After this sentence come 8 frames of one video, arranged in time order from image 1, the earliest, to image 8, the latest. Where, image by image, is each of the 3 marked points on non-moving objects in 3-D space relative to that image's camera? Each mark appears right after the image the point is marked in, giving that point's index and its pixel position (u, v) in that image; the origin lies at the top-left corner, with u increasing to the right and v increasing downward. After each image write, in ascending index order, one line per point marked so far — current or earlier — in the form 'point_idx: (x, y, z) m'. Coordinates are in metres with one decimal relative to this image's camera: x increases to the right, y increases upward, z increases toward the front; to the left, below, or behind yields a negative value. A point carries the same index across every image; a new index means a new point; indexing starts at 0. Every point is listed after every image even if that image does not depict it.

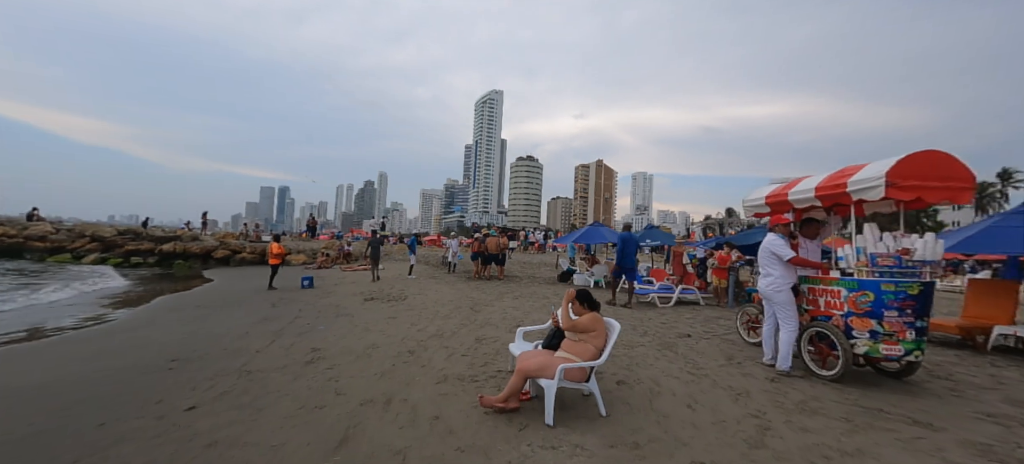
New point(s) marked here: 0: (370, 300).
0: (-4.3, -2.1, +10.8) m
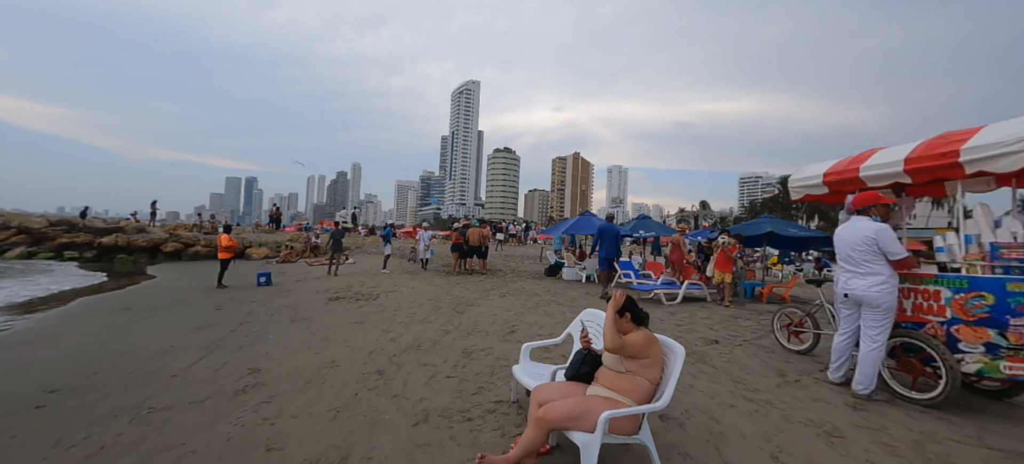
0: (-4.7, -1.8, +9.3) m
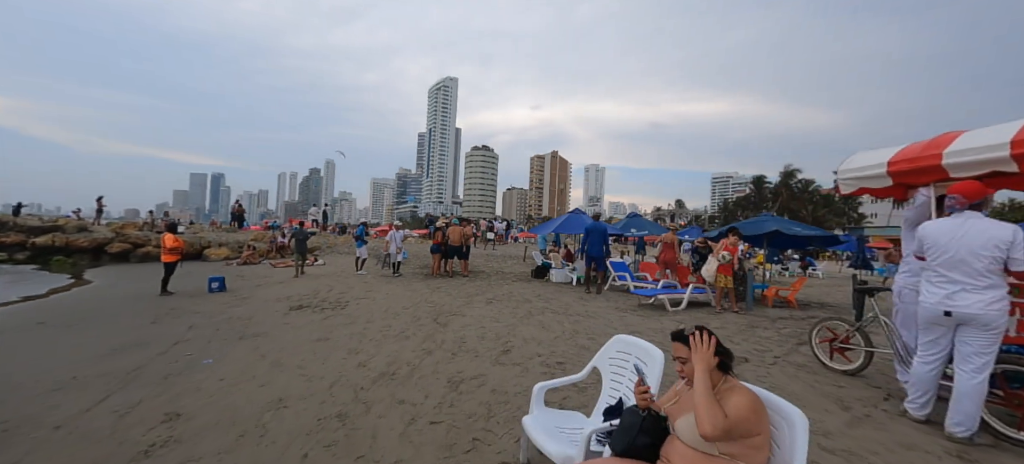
0: (-4.9, -1.8, +8.2) m
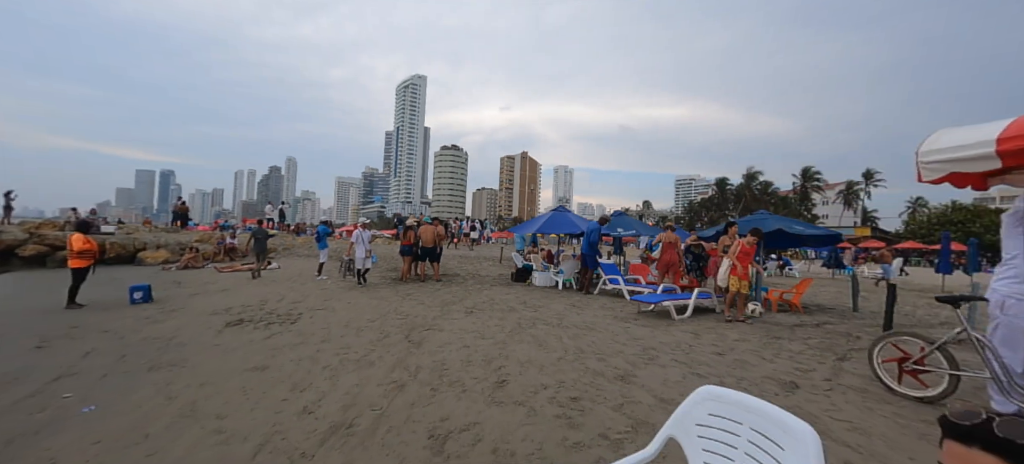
0: (-5.2, -1.8, +6.7) m
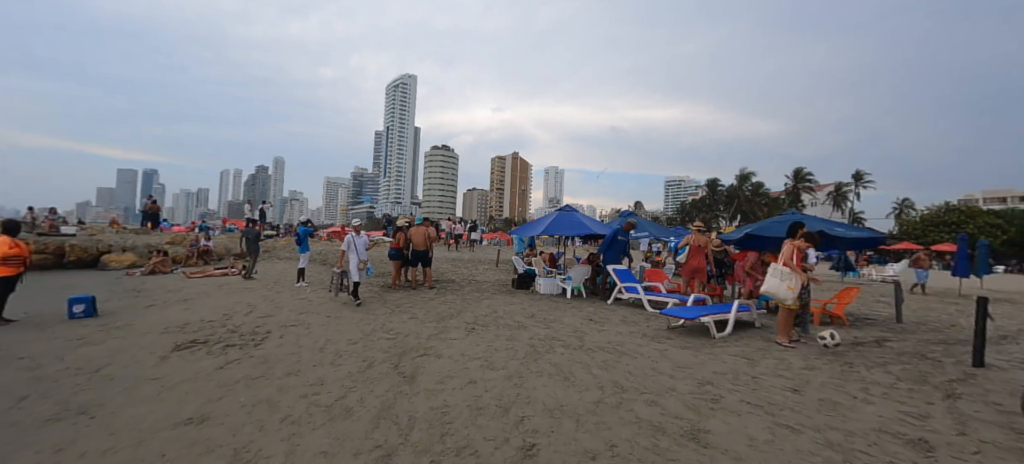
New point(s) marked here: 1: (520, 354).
0: (-5.1, -1.8, +5.5) m
1: (+0.1, -1.6, +4.7) m
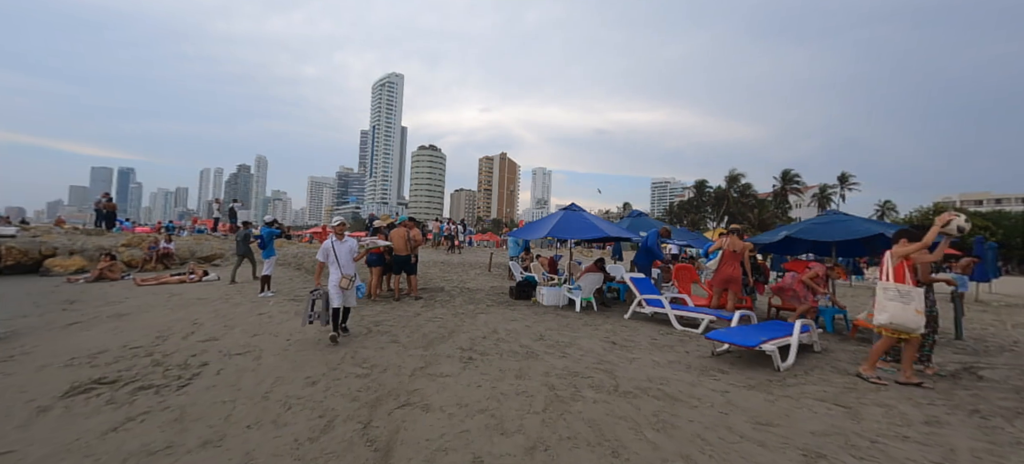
0: (-4.9, -1.9, +4.1) m
1: (+0.2, -1.7, +3.5) m
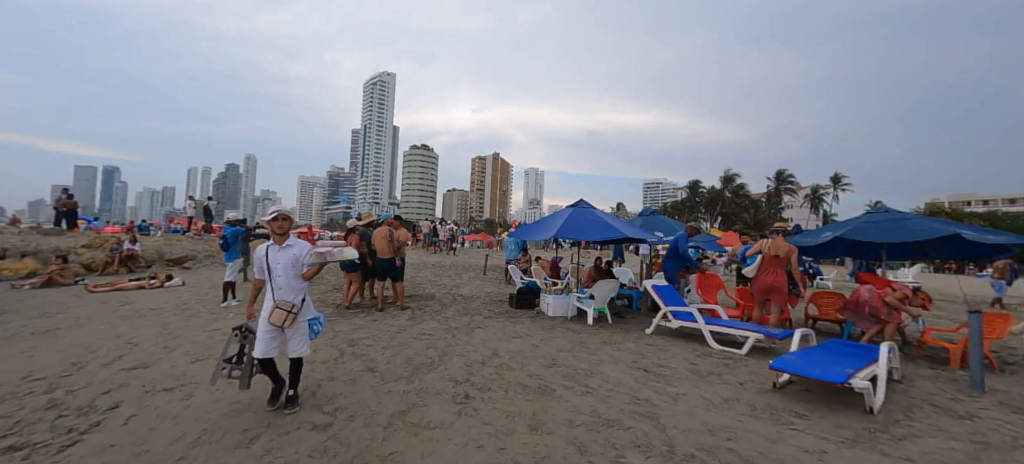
0: (-4.8, -1.9, +2.9) m
1: (+0.4, -1.7, +2.4) m
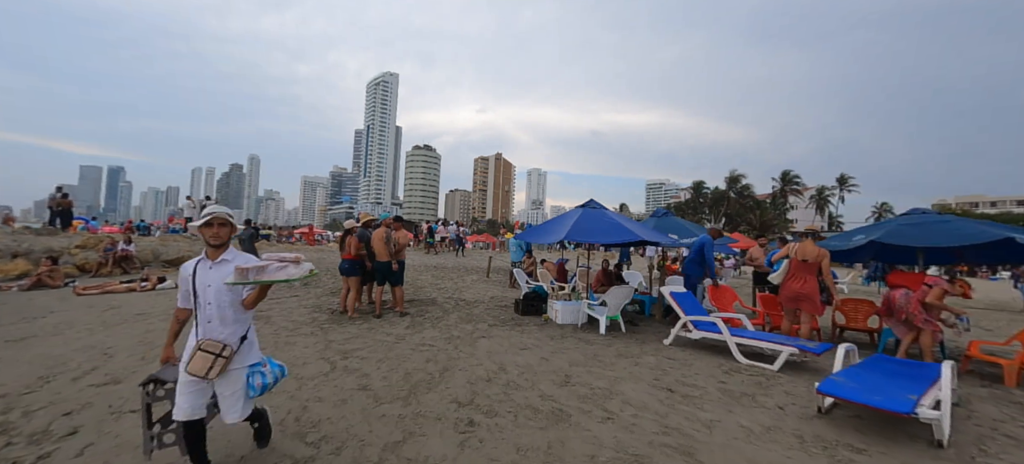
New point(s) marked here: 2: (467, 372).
0: (-4.7, -1.9, +2.5) m
1: (+0.4, -1.7, +1.9) m
2: (-0.6, -1.7, +4.3) m
